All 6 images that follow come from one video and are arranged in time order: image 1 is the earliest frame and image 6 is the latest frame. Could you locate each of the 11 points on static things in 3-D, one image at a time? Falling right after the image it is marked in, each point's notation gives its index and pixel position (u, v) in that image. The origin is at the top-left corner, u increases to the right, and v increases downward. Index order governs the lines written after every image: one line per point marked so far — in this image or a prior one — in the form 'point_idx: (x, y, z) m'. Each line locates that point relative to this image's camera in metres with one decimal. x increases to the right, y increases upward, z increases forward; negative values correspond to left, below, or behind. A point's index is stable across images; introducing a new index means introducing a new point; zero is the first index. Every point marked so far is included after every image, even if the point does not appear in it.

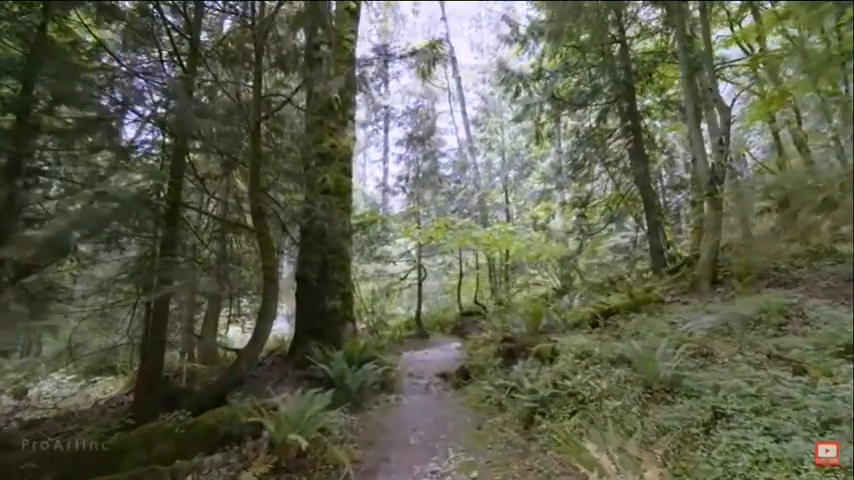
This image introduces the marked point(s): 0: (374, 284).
0: (-1.4, -1.1, +13.4) m
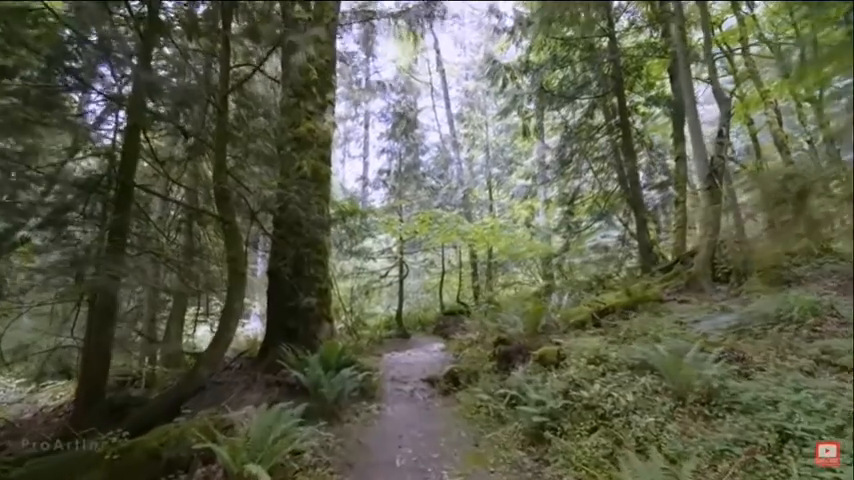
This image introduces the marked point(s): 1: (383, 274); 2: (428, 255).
0: (-1.8, -1.1, +12.9) m
1: (-1.1, -0.9, +13.0) m
2: (0.0, -0.4, +14.1) m
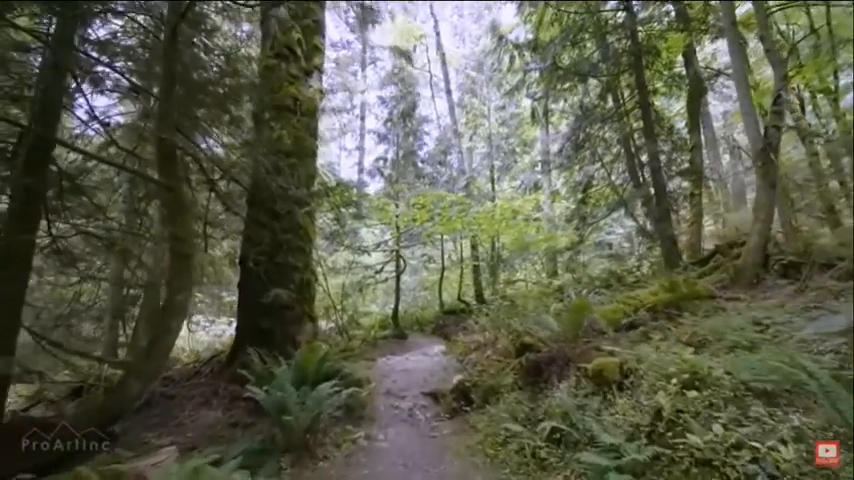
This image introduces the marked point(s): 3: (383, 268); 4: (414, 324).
0: (-1.9, -0.9, +12.0) m
1: (-1.1, -0.7, +12.0) m
2: (0.0, -0.2, +13.2) m
3: (-1.0, -0.7, +12.5) m
4: (-0.3, -1.9, +12.2) m
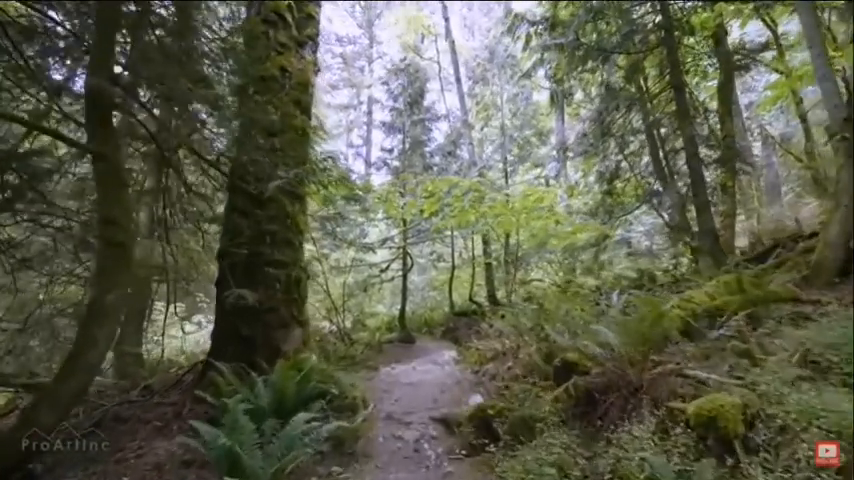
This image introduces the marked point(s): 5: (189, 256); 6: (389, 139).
0: (-1.7, -0.8, +11.3) m
1: (-0.9, -0.6, +11.3) m
2: (+0.2, -0.2, +12.4) m
3: (-0.8, -0.6, +11.7) m
4: (-0.1, -1.9, +11.4) m
5: (-2.8, -0.2, +6.2) m
6: (-1.0, +2.4, +12.7) m
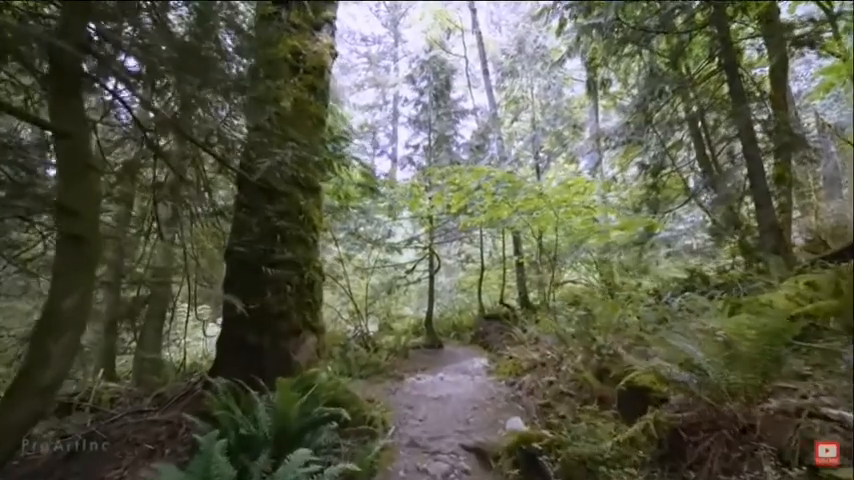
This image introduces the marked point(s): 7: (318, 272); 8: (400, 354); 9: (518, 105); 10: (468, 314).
0: (-1.1, -0.8, +10.8) m
1: (-0.4, -0.6, +10.8) m
2: (+0.8, -0.2, +11.9) m
3: (-0.2, -0.6, +11.3) m
4: (+0.5, -1.9, +10.9) m
5: (-2.5, -0.2, +5.9) m
6: (-0.3, +2.4, +12.2) m
7: (-1.5, -0.4, +7.2) m
8: (-0.4, -1.9, +9.1) m
9: (+2.2, +3.3, +12.8) m
10: (+0.9, -1.6, +11.5) m
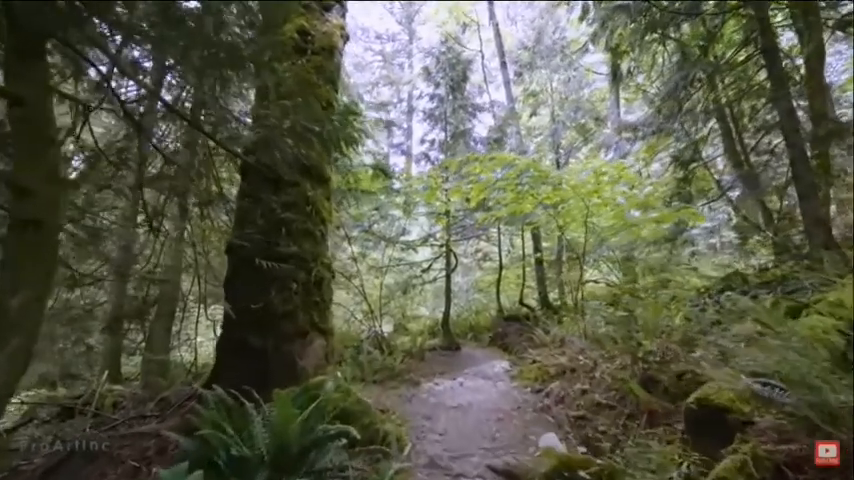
0: (-0.8, -0.8, +10.5) m
1: (0.0, -0.6, +10.5) m
2: (+1.2, -0.1, +11.5) m
3: (+0.1, -0.6, +10.9) m
4: (+0.8, -1.8, +10.6) m
5: (-2.3, -0.1, +5.6) m
6: (0.0, +2.5, +11.9) m
7: (-1.3, -0.4, +6.9) m
8: (-0.2, -1.9, +8.7) m
9: (+2.6, +3.3, +12.4) m
10: (+1.2, -1.6, +11.1) m
